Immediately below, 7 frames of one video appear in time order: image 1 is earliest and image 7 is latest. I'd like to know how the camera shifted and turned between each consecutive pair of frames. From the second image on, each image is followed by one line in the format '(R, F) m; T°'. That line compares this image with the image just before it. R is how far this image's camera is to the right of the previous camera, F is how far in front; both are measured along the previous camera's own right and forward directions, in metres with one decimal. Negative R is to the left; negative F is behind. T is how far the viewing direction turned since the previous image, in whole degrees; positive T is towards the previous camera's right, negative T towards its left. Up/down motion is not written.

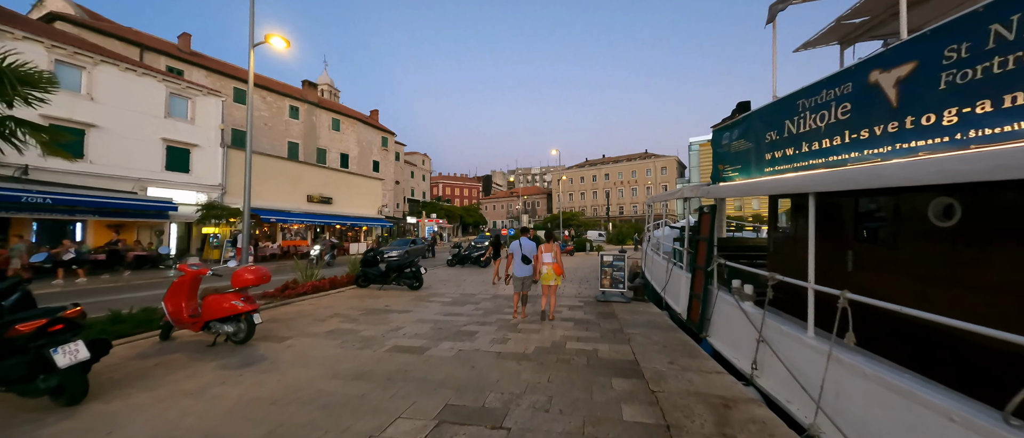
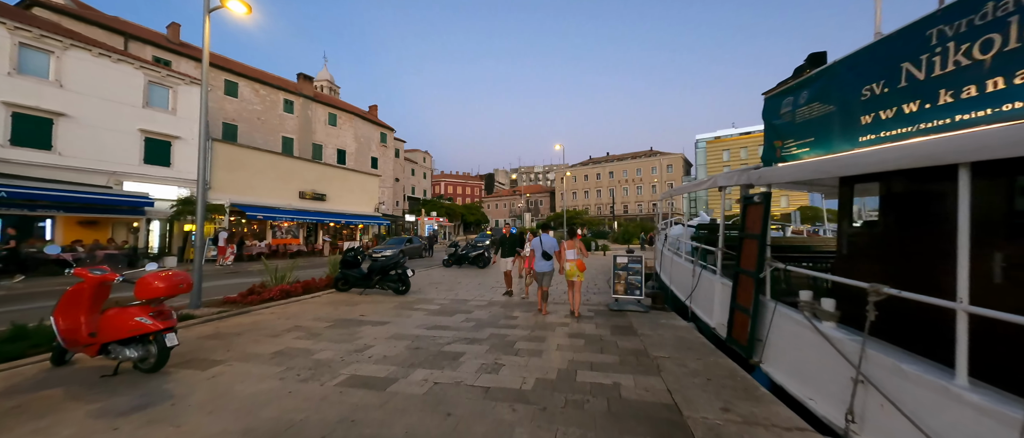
(+0.1, +1.3) m; -1°
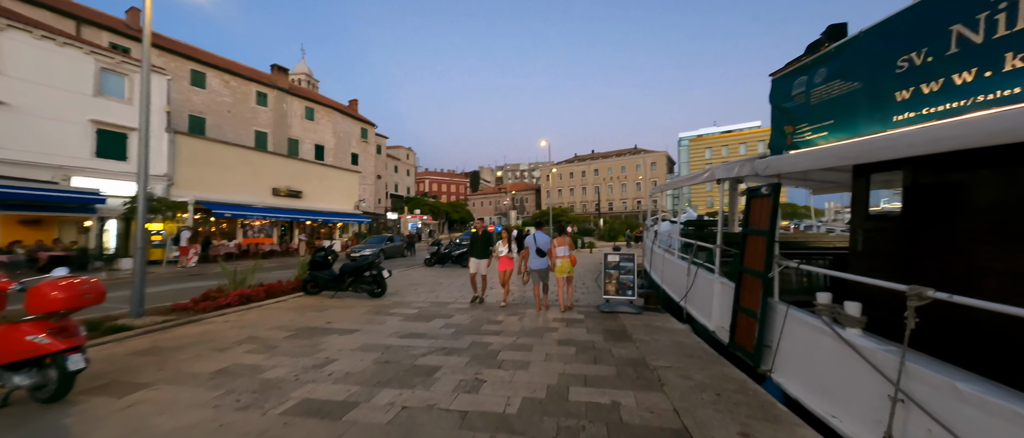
(0.0, +0.6) m; +2°
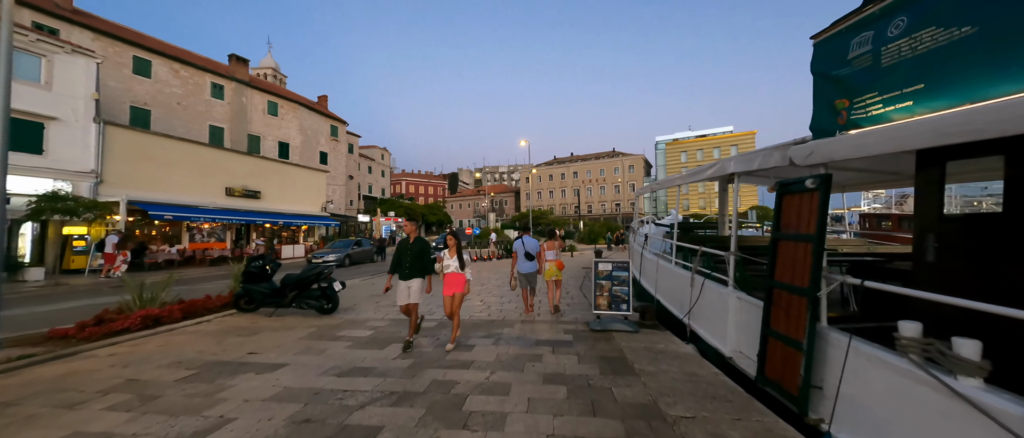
(+0.1, +1.1) m; +3°
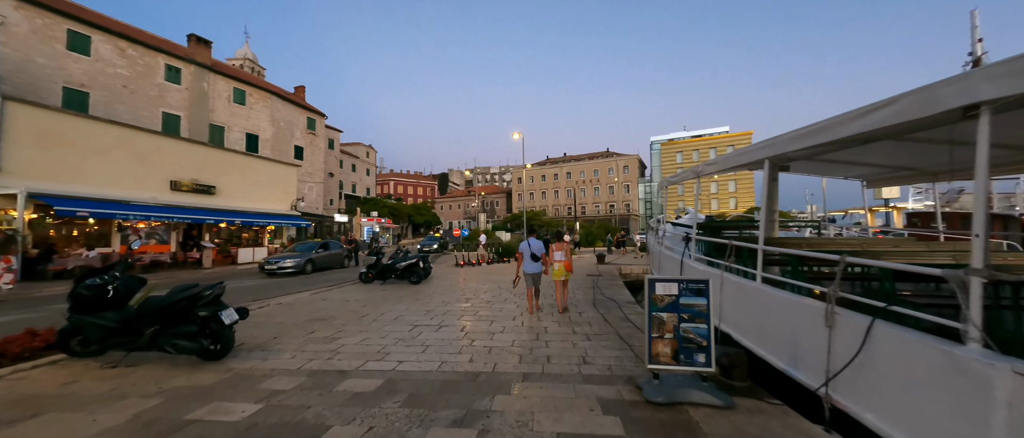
(-0.1, +2.6) m; +1°
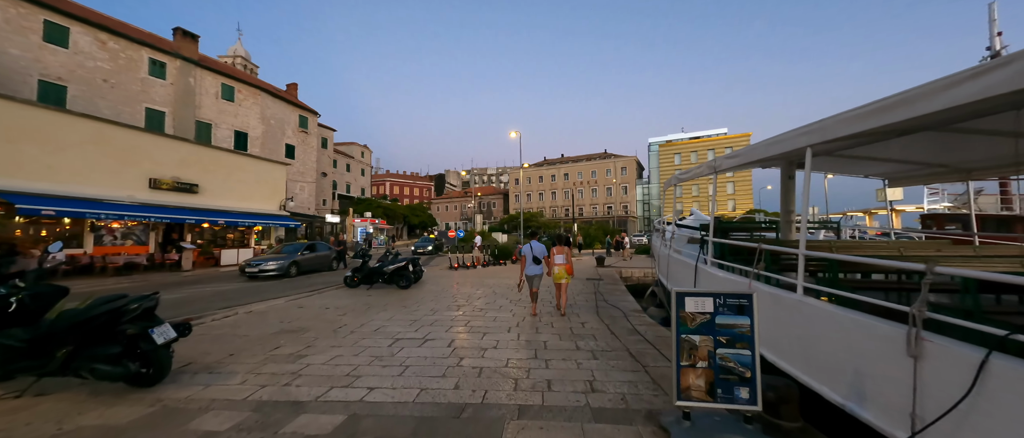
(0.0, +0.7) m; 0°
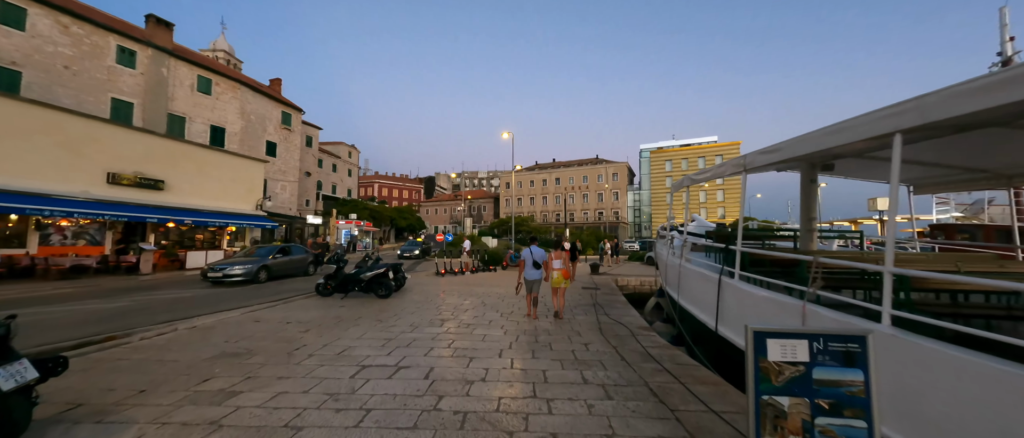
(-0.1, +1.0) m; +2°
